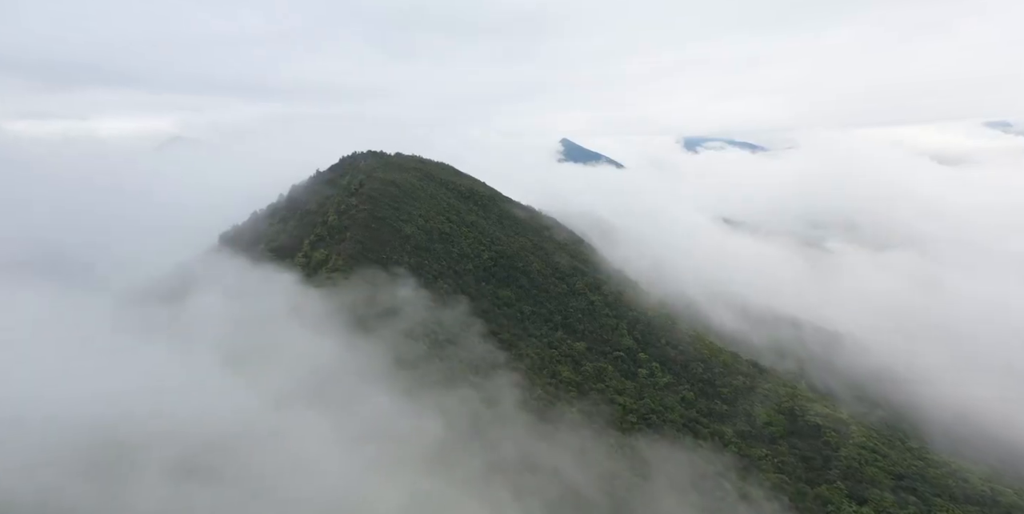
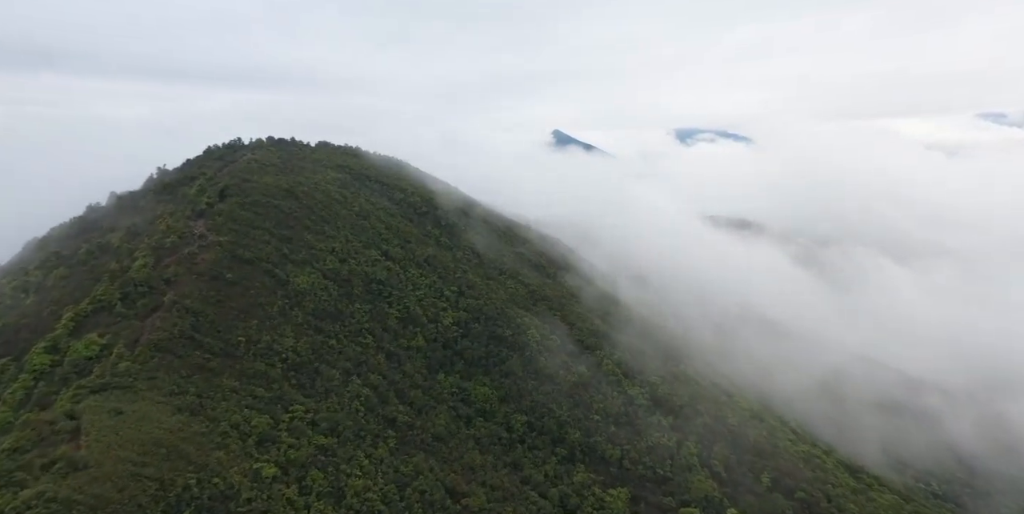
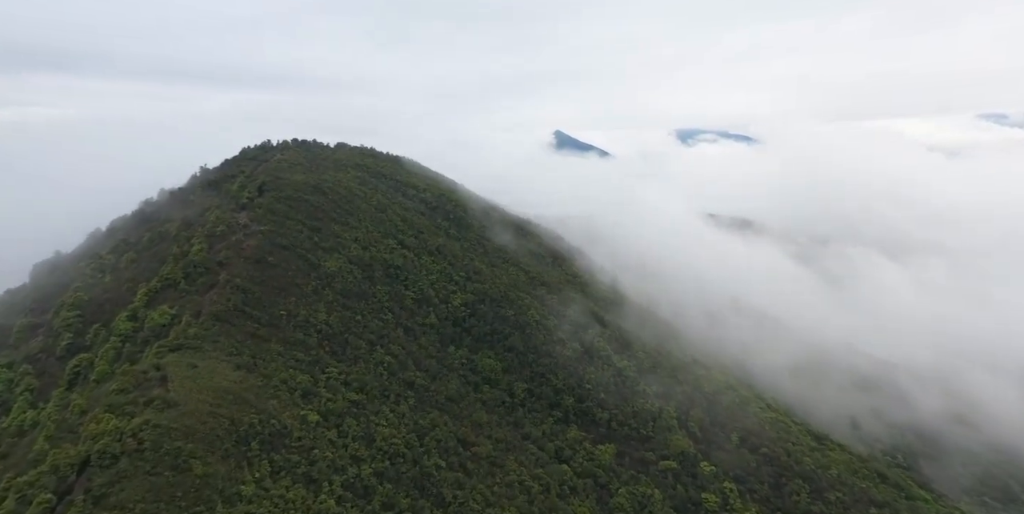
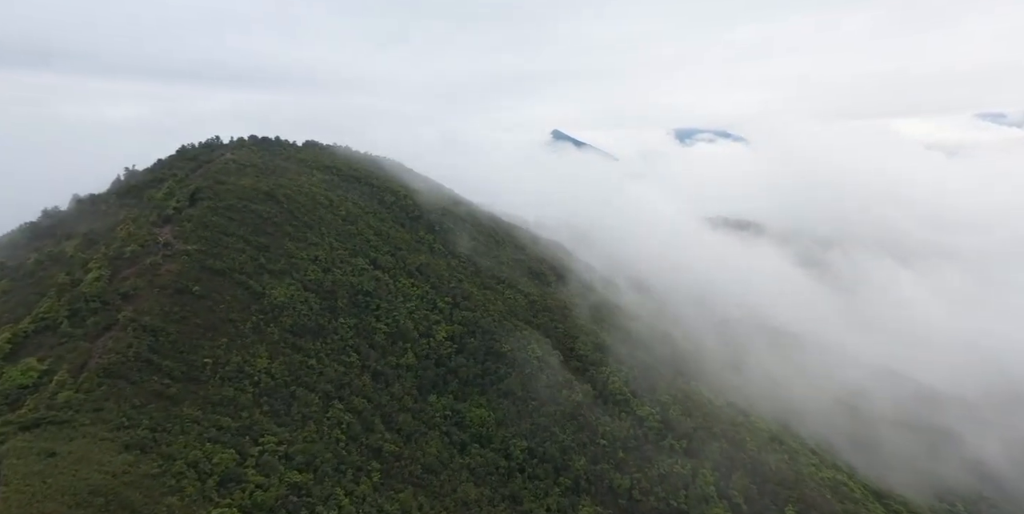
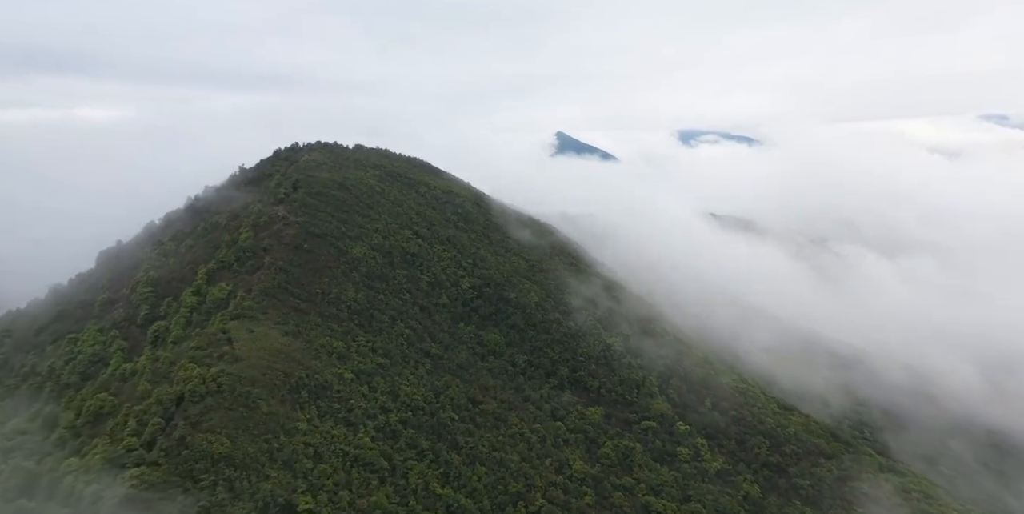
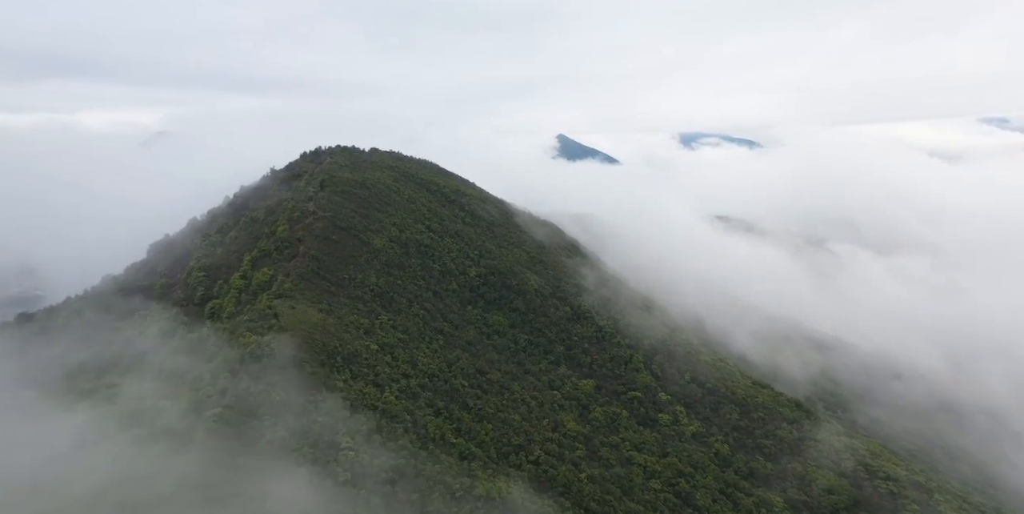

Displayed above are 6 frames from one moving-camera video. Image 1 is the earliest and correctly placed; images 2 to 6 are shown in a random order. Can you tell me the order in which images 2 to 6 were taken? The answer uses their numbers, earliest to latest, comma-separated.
6, 5, 3, 2, 4
